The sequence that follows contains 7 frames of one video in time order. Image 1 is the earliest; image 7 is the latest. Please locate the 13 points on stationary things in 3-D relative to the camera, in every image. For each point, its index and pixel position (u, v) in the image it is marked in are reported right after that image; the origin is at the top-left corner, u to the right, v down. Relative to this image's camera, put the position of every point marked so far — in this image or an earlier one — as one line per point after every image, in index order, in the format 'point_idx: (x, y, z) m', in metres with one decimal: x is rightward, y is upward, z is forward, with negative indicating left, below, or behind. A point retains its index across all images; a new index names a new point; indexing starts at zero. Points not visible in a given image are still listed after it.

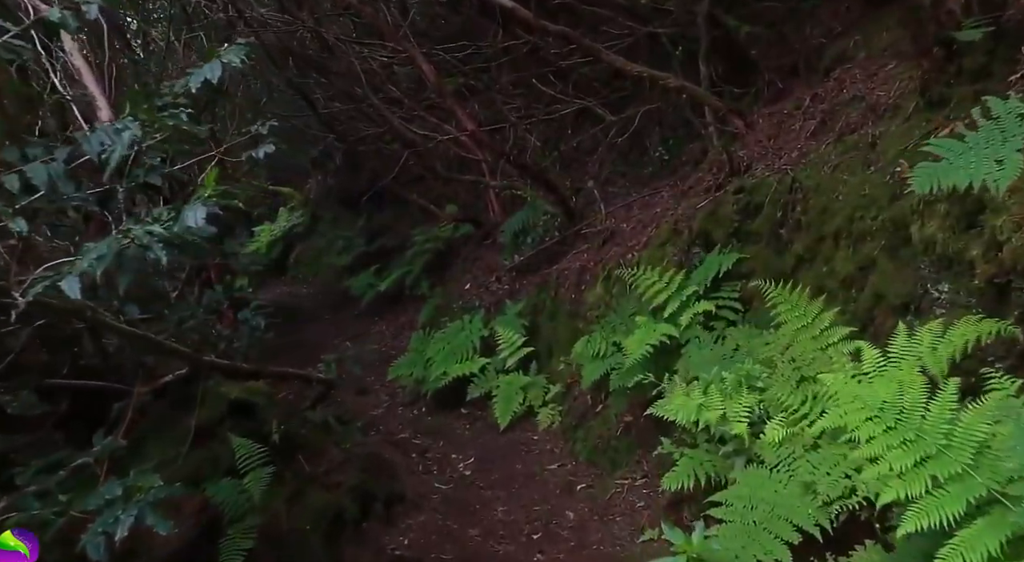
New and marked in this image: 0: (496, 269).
0: (-0.2, +0.1, +11.0) m
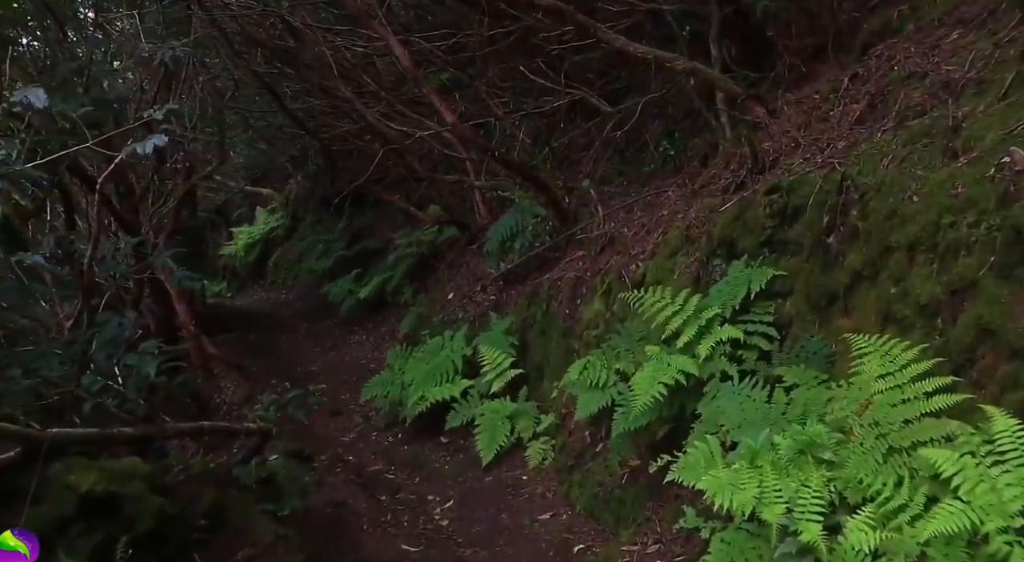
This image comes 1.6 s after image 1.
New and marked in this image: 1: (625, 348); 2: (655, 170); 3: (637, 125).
0: (-0.3, 0.0, +9.9) m
1: (+0.7, -0.4, +5.5) m
2: (+1.4, +1.1, +8.9) m
3: (+1.3, +1.6, +9.5) m
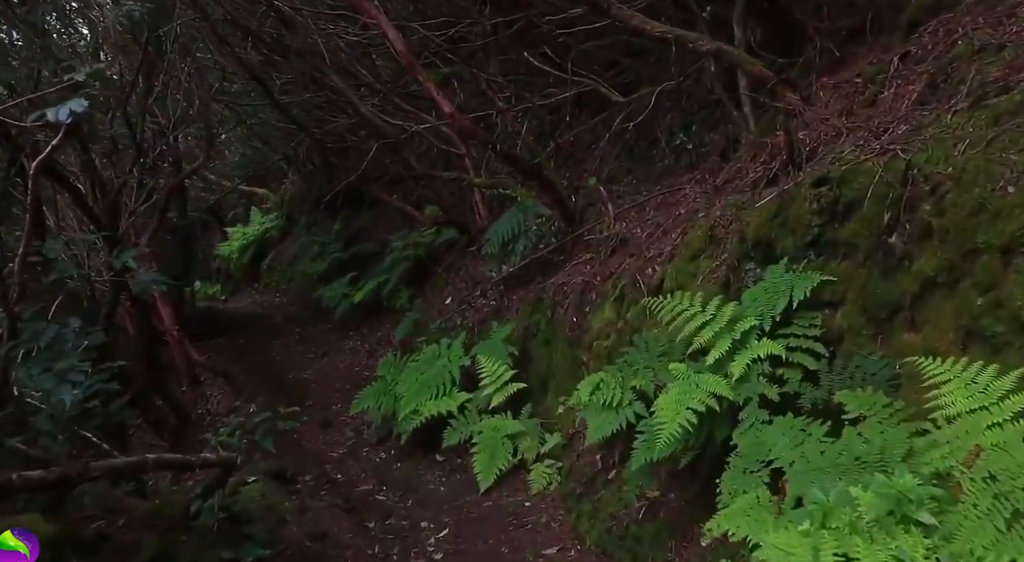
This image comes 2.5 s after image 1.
0: (-0.3, 0.0, +9.3) m
1: (+0.7, -0.4, +4.8) m
2: (+1.4, +1.0, +8.3) m
3: (+1.3, +1.6, +8.9) m
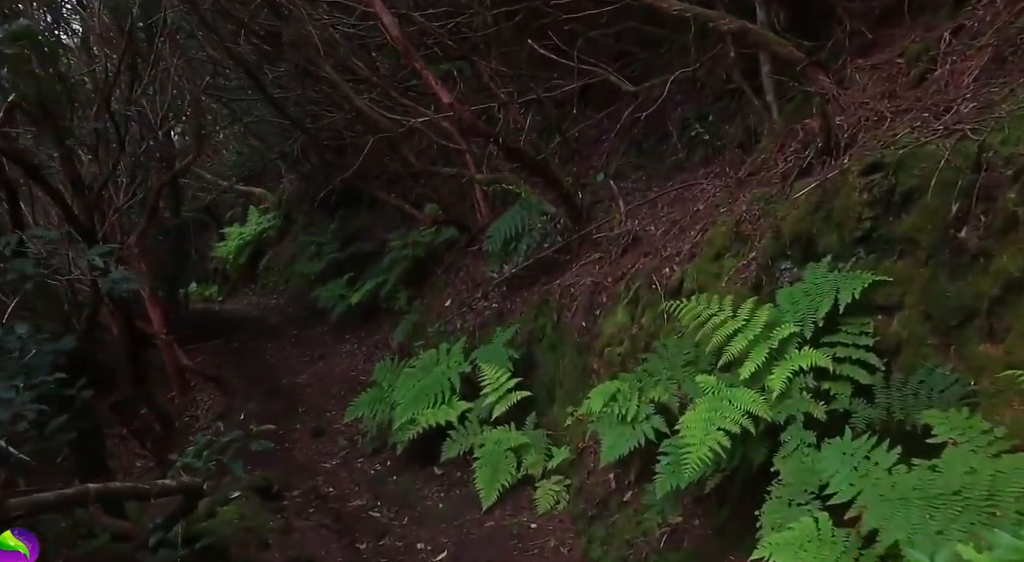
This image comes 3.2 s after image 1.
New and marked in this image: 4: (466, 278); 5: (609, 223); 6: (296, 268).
0: (-0.3, 0.0, +8.8) m
1: (+0.7, -0.4, +4.3) m
2: (+1.5, +1.0, +7.8) m
3: (+1.4, +1.6, +8.4) m
4: (-0.5, 0.0, +9.5) m
5: (+0.8, +0.5, +7.5) m
6: (-3.3, +0.2, +14.0) m
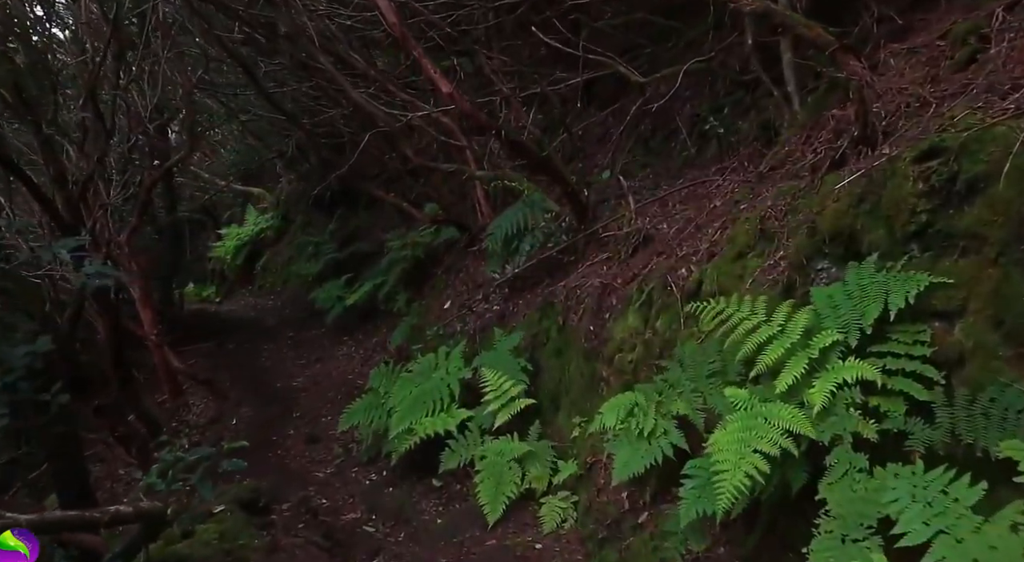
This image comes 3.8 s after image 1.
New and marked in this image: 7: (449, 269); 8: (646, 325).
0: (-0.3, 0.0, +8.4) m
1: (+0.7, -0.4, +3.9) m
2: (+1.5, +1.0, +7.4) m
3: (+1.4, +1.6, +8.0) m
4: (-0.4, 0.0, +9.1) m
5: (+0.8, +0.5, +7.1) m
6: (-3.3, +0.2, +13.6) m
7: (-0.7, +0.1, +10.0) m
8: (+0.7, -0.2, +5.0) m
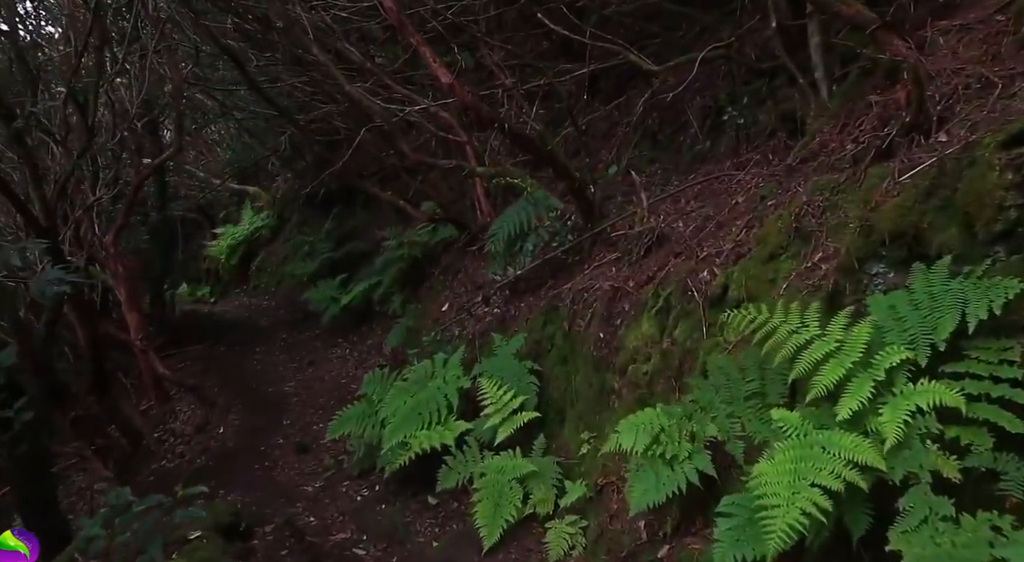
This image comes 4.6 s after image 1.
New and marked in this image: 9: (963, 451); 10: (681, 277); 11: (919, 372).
0: (-0.3, 0.0, +7.9) m
1: (+0.8, -0.5, +3.5) m
2: (+1.5, +1.0, +6.9) m
3: (+1.4, +1.5, +7.5) m
4: (-0.4, 0.0, +8.6) m
5: (+0.8, +0.5, +6.6) m
6: (-3.3, +0.2, +13.1) m
7: (-0.7, +0.1, +9.5) m
8: (+0.8, -0.3, +4.5) m
9: (+1.3, -0.5, +2.6) m
10: (+0.9, 0.0, +4.7) m
11: (+1.2, -0.3, +2.7) m
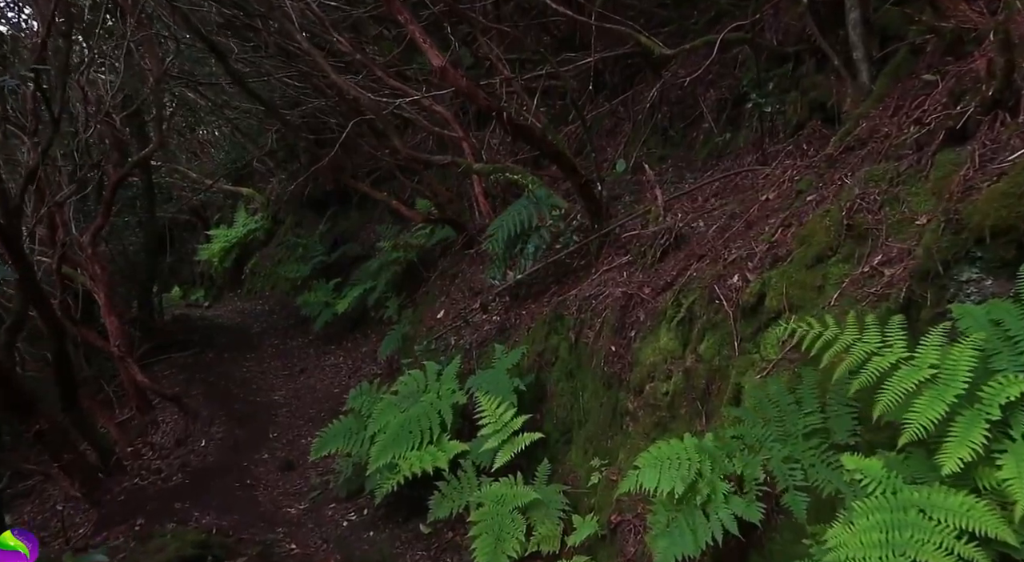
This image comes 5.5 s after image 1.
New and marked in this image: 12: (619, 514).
0: (-0.3, -0.1, +7.3) m
1: (+0.8, -0.5, +2.8) m
2: (+1.5, +1.0, +6.3) m
3: (+1.4, +1.5, +6.9) m
4: (-0.4, 0.0, +8.0) m
5: (+0.8, +0.4, +6.0) m
6: (-3.3, +0.1, +12.5) m
7: (-0.7, +0.1, +8.9) m
8: (+0.8, -0.3, +3.9) m
9: (+1.3, -0.5, +2.0) m
10: (+0.9, 0.0, +4.1) m
11: (+1.2, -0.3, +2.1) m
12: (+0.5, -1.0, +4.1) m
